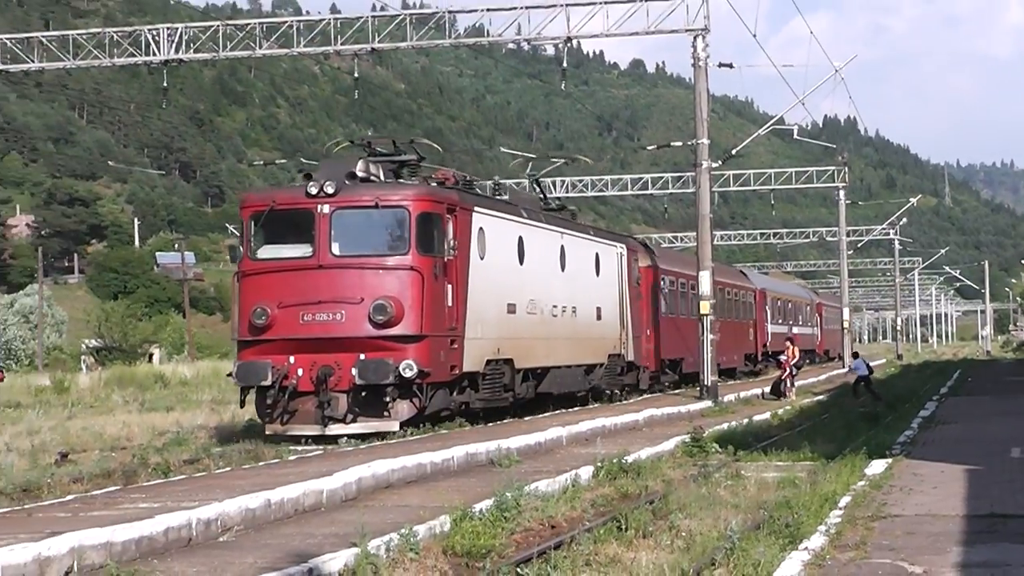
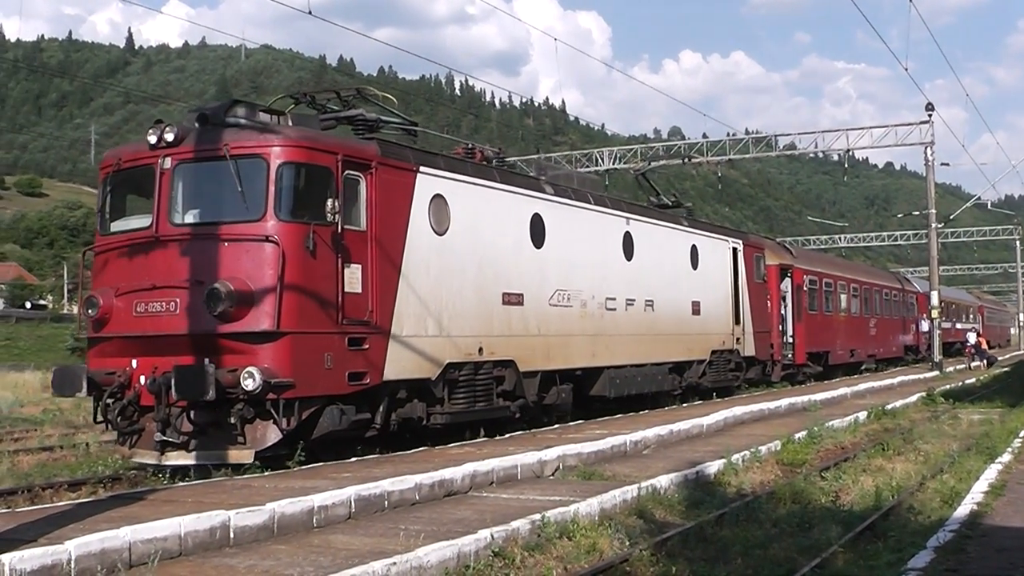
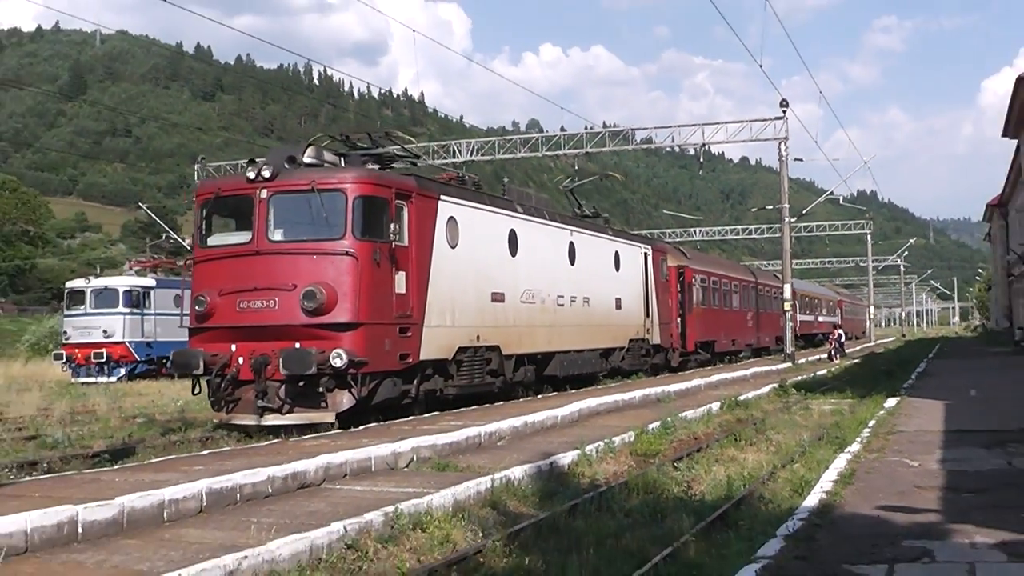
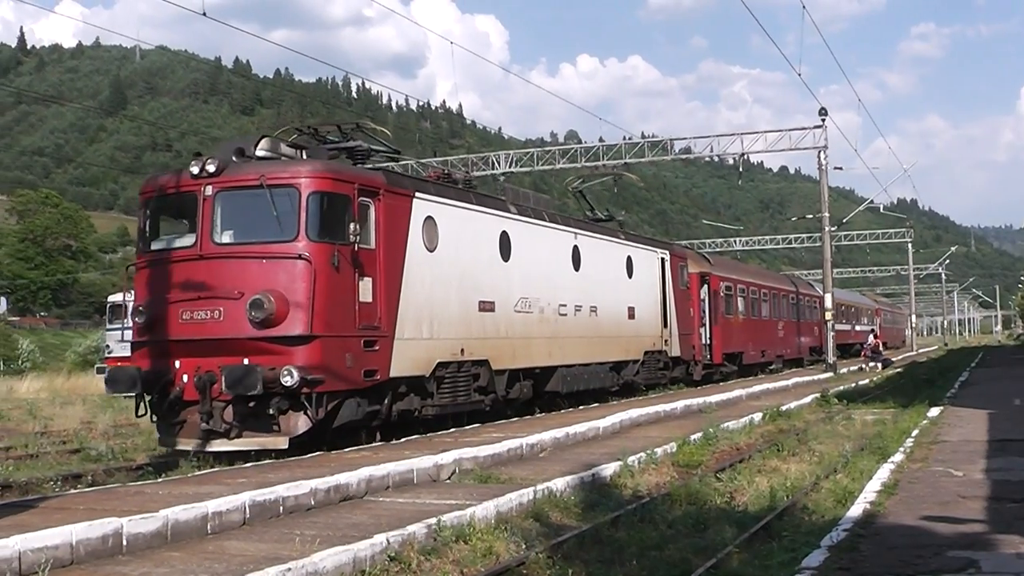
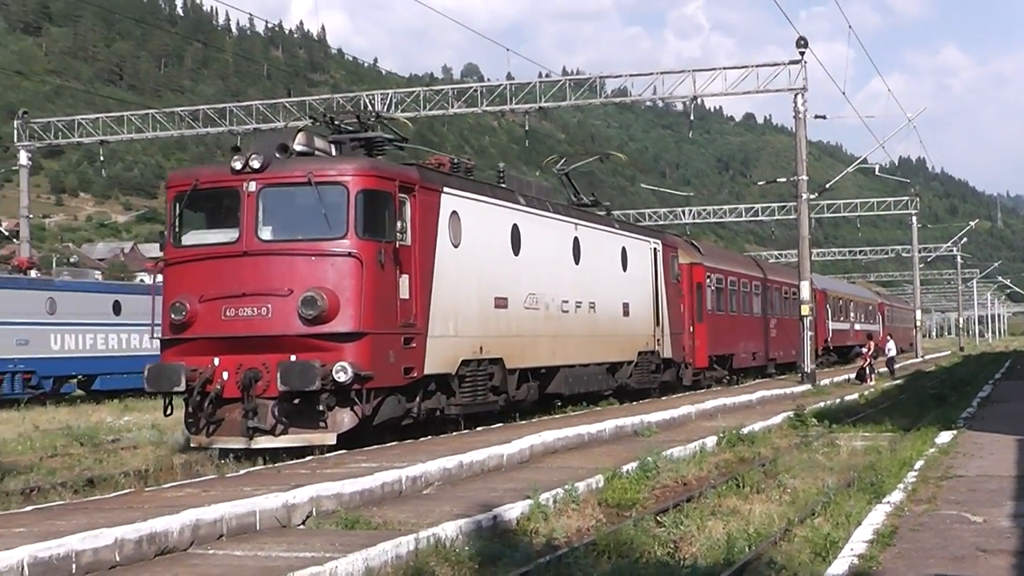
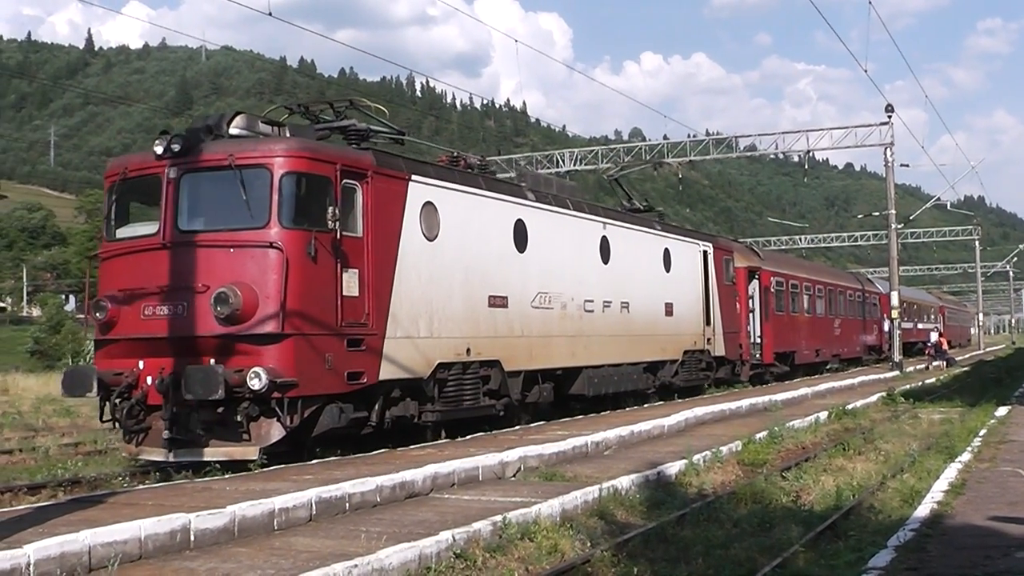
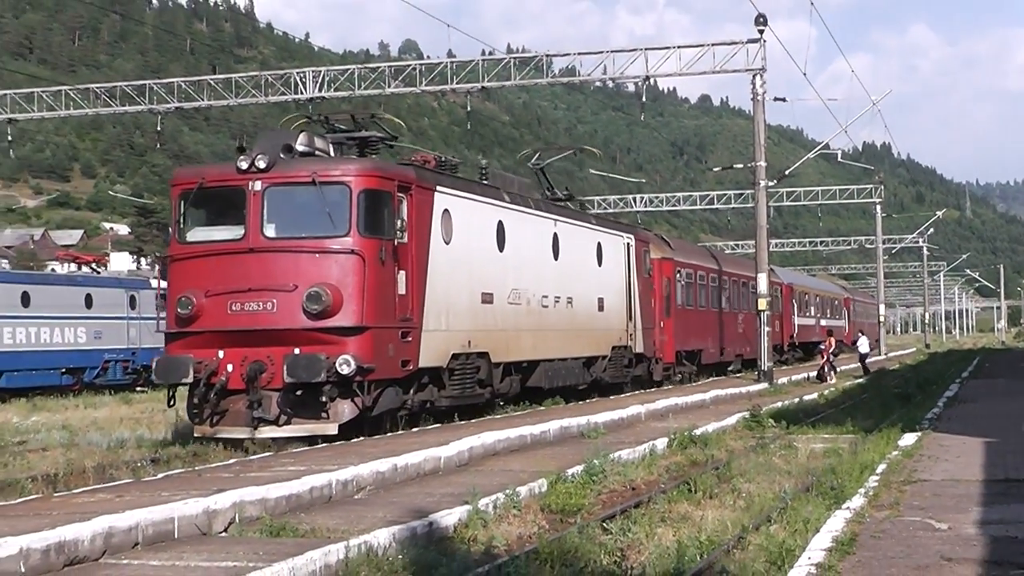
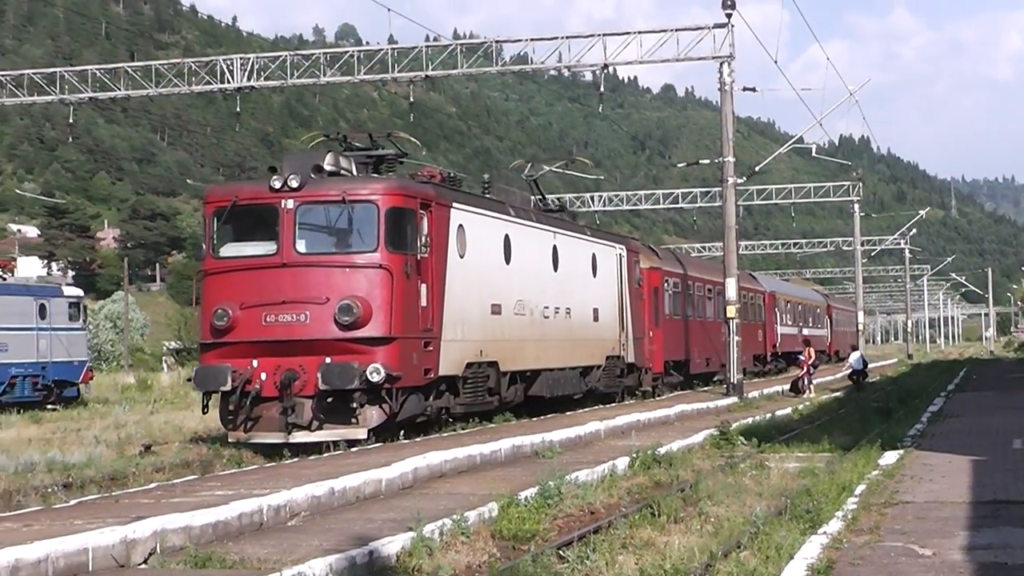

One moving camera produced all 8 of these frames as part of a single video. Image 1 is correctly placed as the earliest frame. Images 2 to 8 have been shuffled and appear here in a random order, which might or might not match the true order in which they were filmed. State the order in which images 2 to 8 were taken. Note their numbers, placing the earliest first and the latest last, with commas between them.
8, 7, 5, 3, 4, 6, 2
